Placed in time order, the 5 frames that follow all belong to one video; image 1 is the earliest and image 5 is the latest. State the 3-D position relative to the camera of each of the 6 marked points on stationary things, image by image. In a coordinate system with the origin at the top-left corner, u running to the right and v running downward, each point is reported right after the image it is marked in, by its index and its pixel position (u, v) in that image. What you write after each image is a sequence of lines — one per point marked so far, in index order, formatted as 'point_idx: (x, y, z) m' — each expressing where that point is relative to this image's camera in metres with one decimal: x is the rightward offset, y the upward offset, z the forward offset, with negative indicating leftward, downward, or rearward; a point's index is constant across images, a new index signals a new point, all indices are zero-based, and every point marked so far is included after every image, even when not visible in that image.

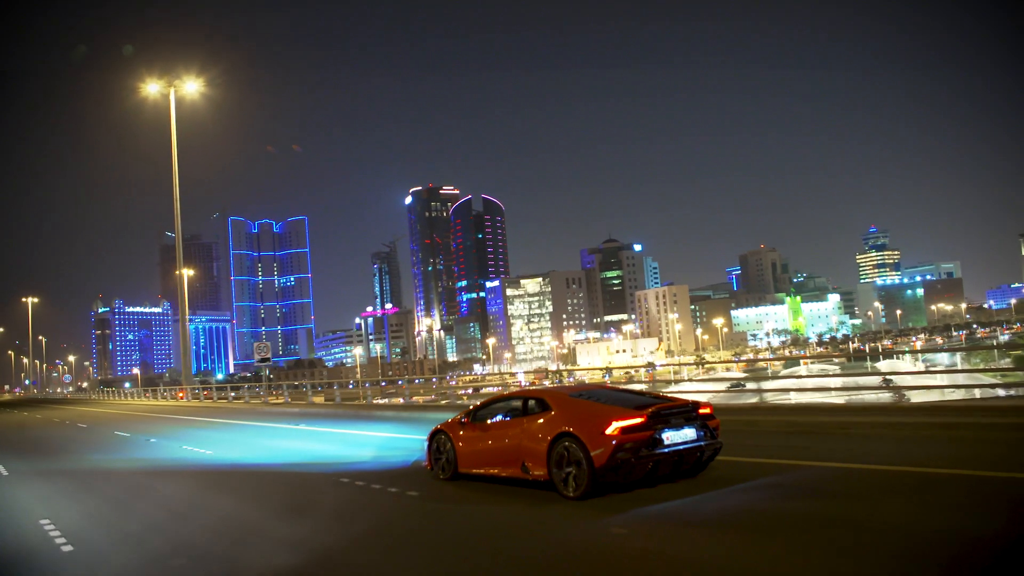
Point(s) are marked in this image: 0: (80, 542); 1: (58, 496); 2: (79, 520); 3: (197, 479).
0: (-5.3, -3.1, +10.1) m
1: (-6.2, -2.8, +10.9) m
2: (-5.6, -3.0, +10.5) m
3: (-4.7, -2.8, +11.7) m
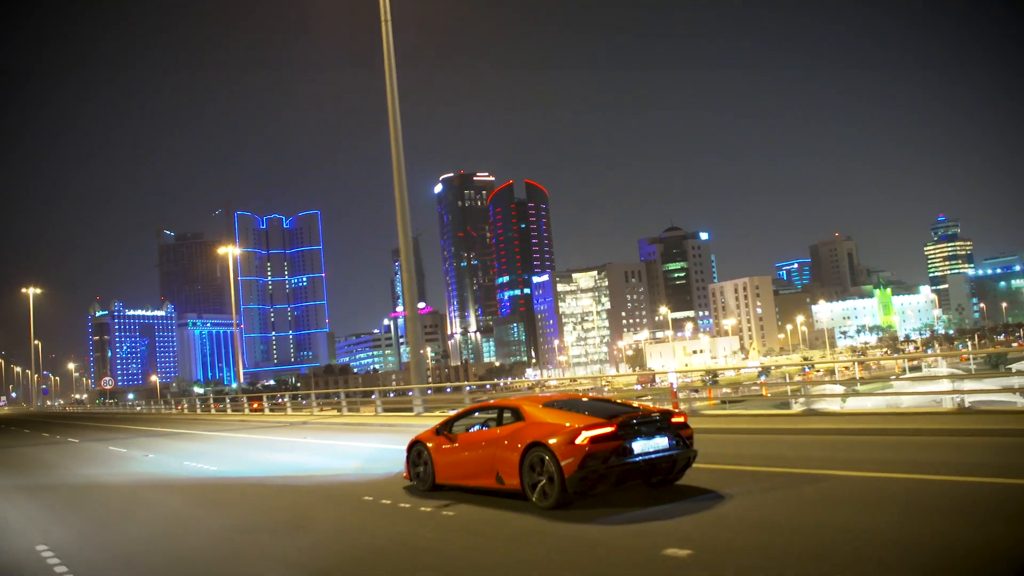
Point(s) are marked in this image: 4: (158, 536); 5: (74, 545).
0: (-5.1, -3.2, +9.5) m
1: (-5.9, -2.9, +10.4) m
2: (-5.4, -3.0, +9.9) m
3: (-4.3, -2.8, +11.0) m
4: (-4.3, -3.1, +10.0) m
5: (-5.2, -3.1, +9.9) m
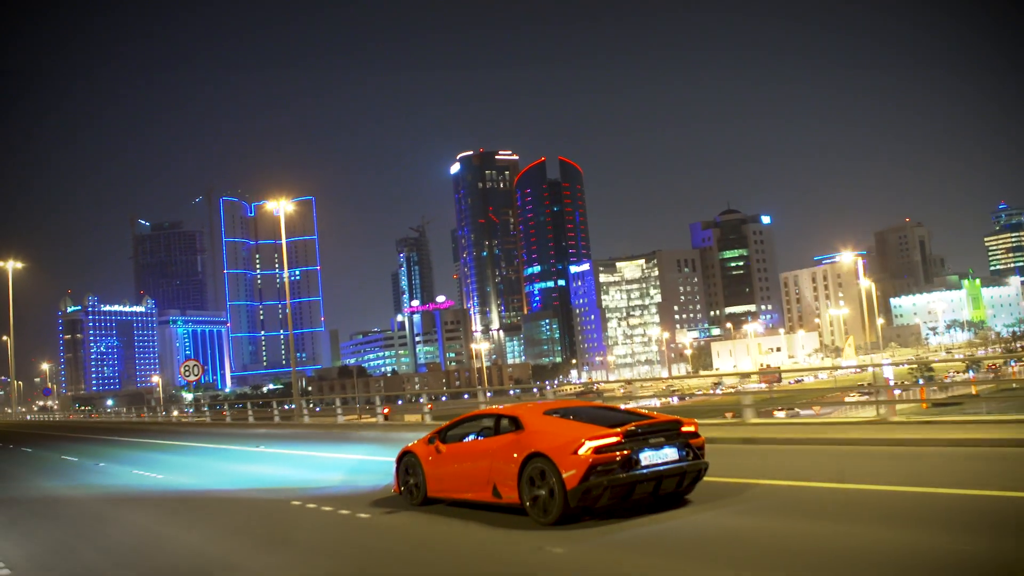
0: (-5.1, -3.1, +8.7) m
1: (-5.8, -2.8, +9.6) m
2: (-5.3, -3.0, +9.1) m
3: (-4.1, -2.7, +10.1) m
4: (-4.3, -3.0, +9.1) m
5: (-5.2, -3.0, +9.1) m
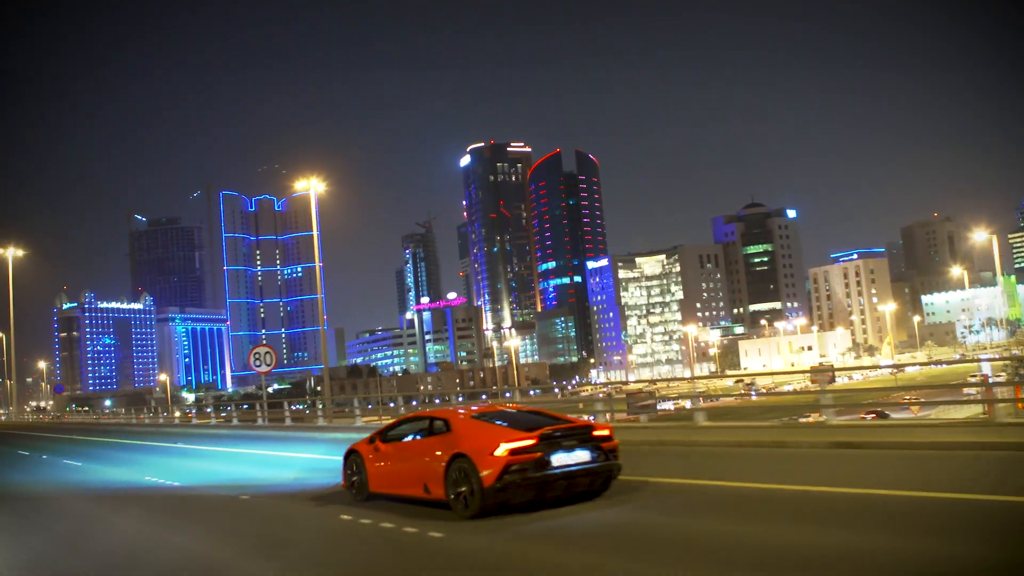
0: (-5.1, -3.1, +8.5) m
1: (-5.7, -2.8, +9.4) m
2: (-5.2, -3.0, +8.9) m
3: (-4.0, -2.7, +9.8) m
4: (-4.2, -3.0, +8.8) m
5: (-5.1, -3.0, +8.8) m
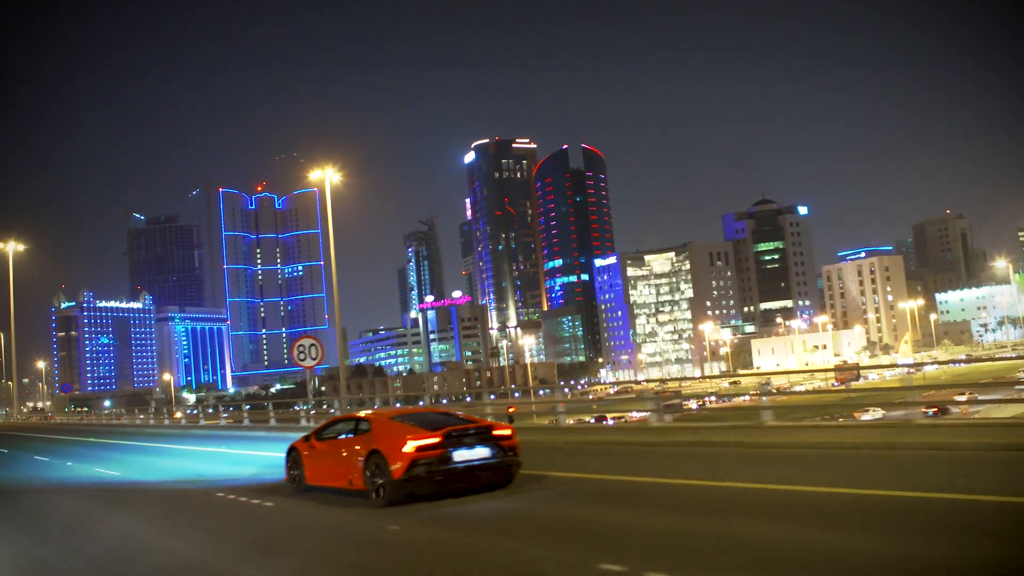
0: (-5.1, -3.1, +8.4) m
1: (-5.6, -2.8, +9.4) m
2: (-5.2, -3.0, +8.8) m
3: (-4.0, -2.7, +9.7) m
4: (-4.2, -3.0, +8.7) m
5: (-5.1, -3.0, +8.8) m
